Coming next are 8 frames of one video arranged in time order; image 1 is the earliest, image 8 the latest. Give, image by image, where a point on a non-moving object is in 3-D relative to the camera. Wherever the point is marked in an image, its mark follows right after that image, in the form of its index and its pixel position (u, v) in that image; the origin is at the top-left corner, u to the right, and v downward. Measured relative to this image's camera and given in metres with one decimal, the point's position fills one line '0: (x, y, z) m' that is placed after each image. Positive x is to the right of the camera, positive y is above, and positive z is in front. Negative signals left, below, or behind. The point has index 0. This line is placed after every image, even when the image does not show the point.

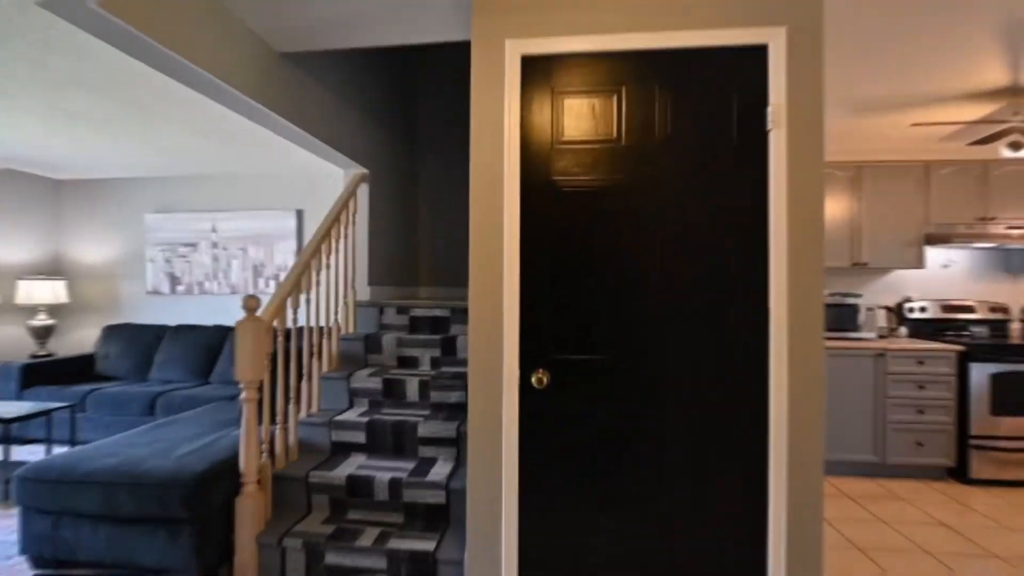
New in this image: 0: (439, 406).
0: (-0.4, -0.7, +2.7) m
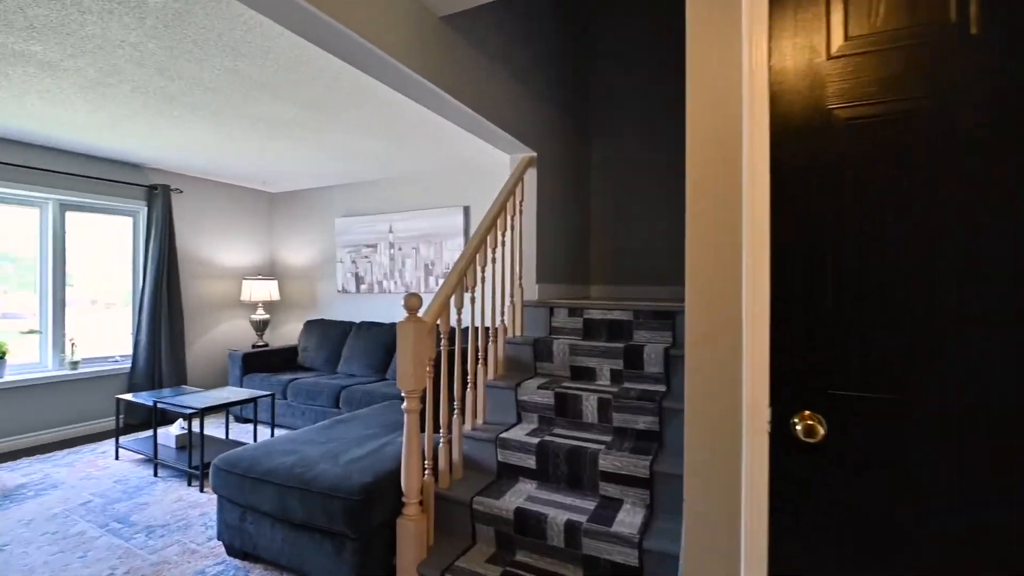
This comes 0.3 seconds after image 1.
0: (+0.5, -0.7, +2.2) m
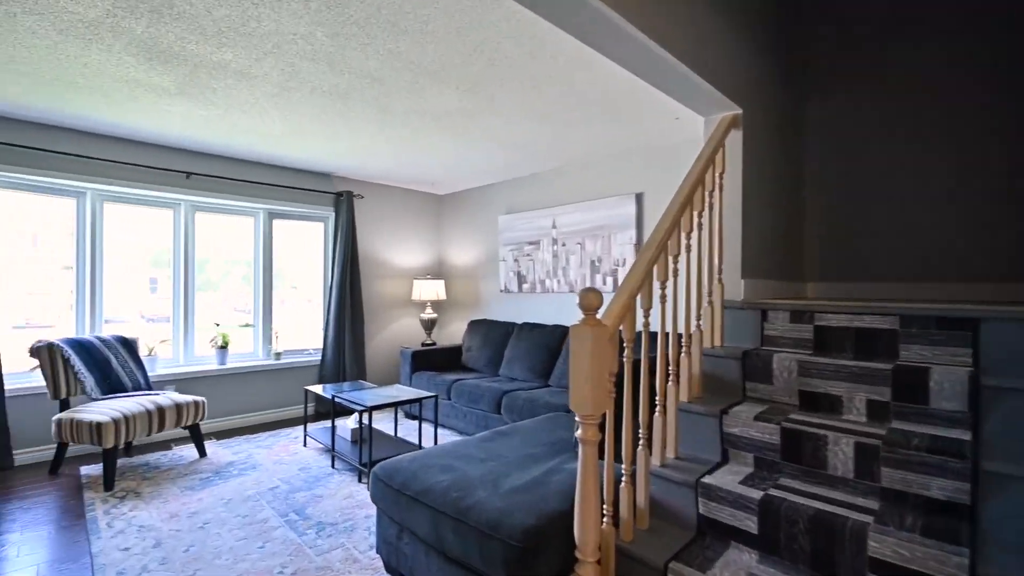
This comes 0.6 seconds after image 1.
0: (+1.2, -0.6, +1.4) m
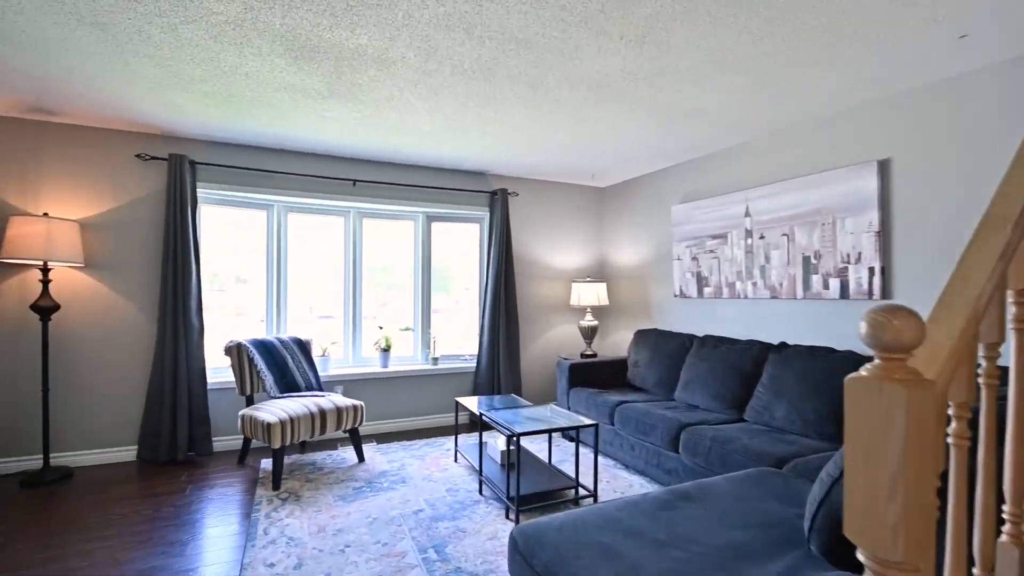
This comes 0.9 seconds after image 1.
0: (+1.5, -0.7, +0.4) m
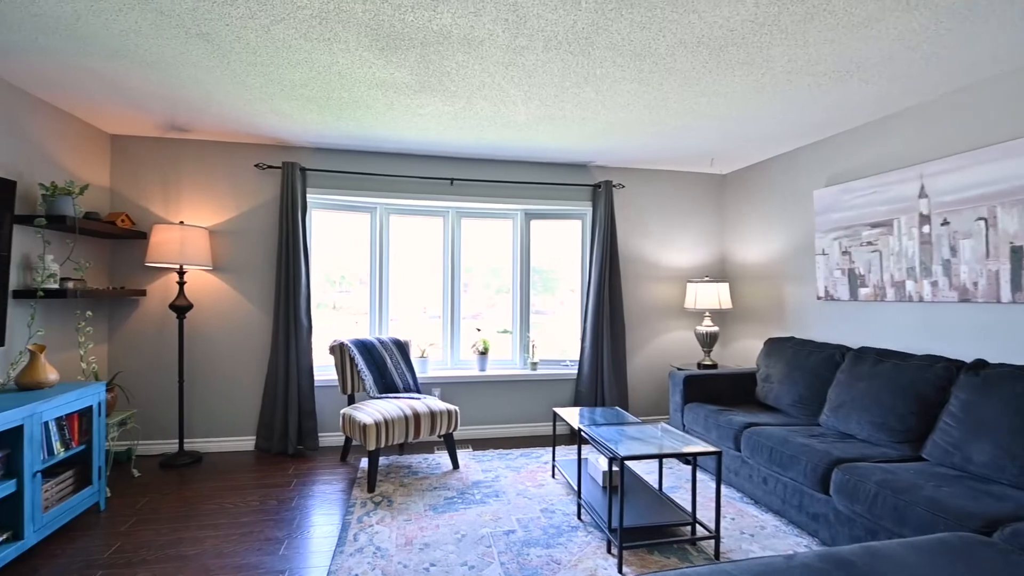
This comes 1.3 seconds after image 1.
0: (+1.4, -0.7, -0.2) m
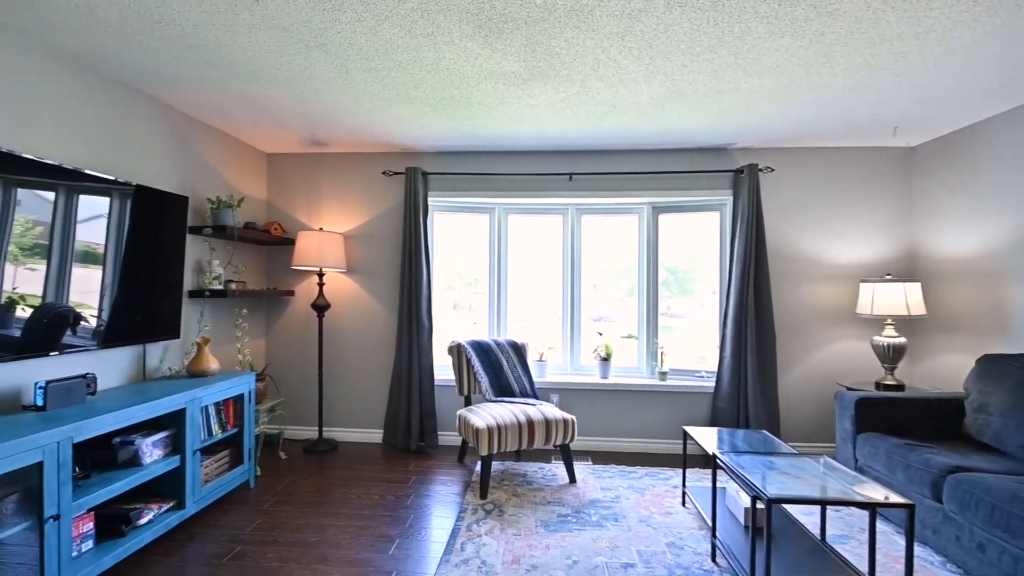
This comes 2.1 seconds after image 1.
0: (+1.2, -0.7, -0.8) m
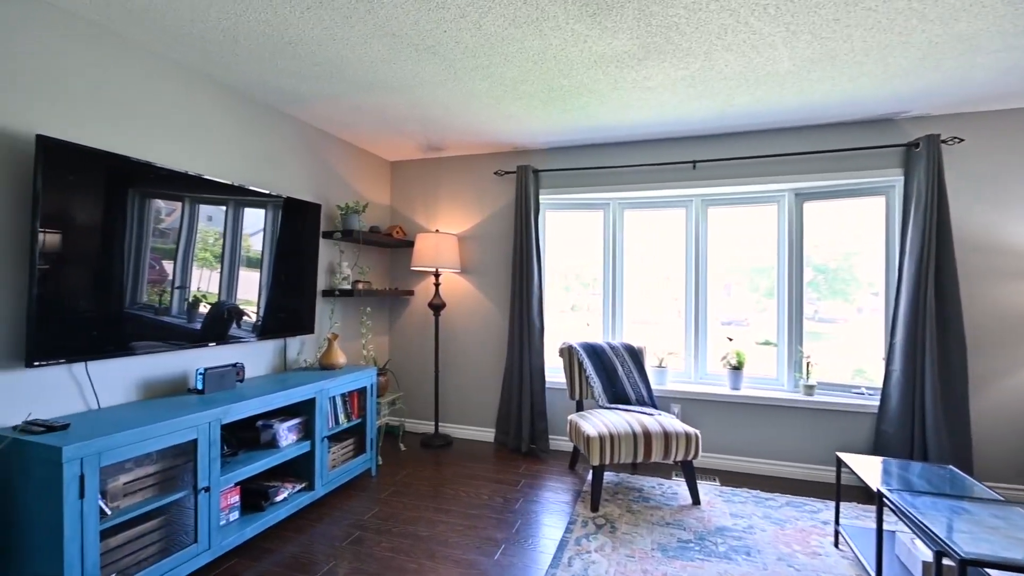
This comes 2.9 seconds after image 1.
0: (+0.9, -0.6, -1.2) m
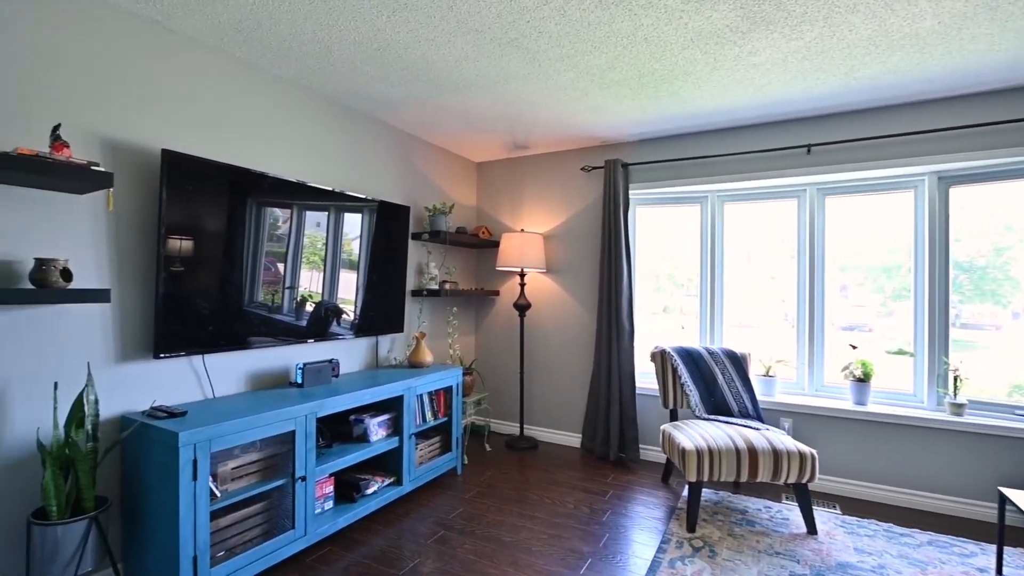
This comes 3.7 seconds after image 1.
0: (+0.6, -0.6, -1.4) m
